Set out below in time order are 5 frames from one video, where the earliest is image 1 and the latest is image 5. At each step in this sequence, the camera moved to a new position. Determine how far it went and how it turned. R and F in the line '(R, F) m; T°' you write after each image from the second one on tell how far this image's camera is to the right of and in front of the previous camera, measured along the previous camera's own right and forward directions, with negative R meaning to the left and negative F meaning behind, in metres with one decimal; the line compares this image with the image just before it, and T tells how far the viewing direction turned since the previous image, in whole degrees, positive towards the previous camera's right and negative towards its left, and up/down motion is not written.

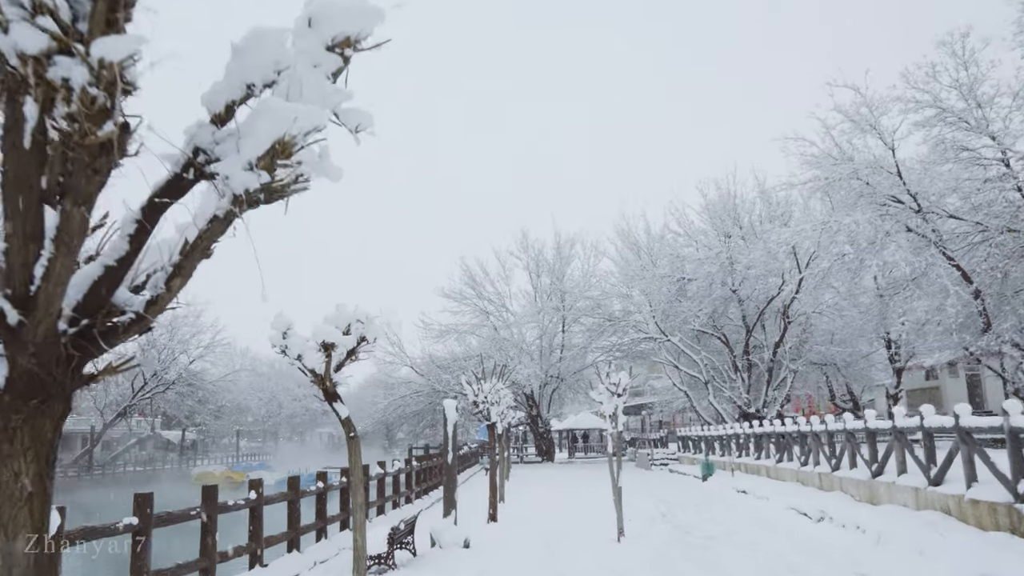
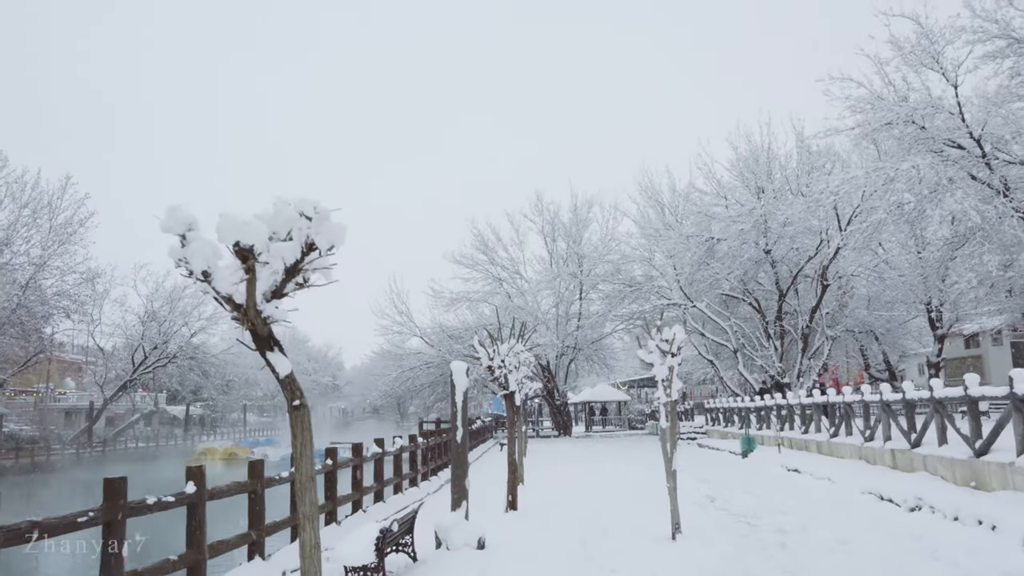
(-0.1, +1.7) m; -1°
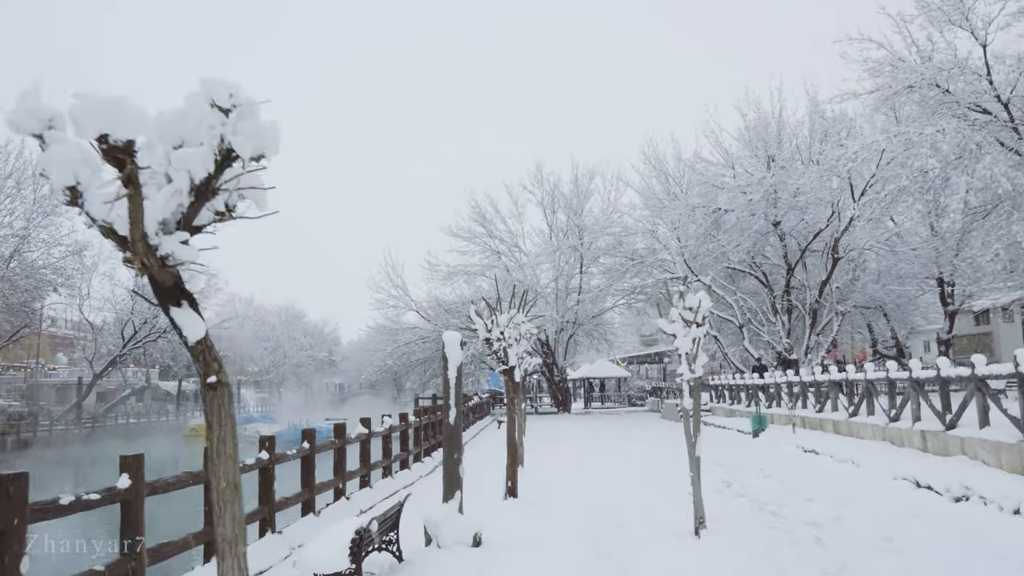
(0.0, +0.8) m; 0°
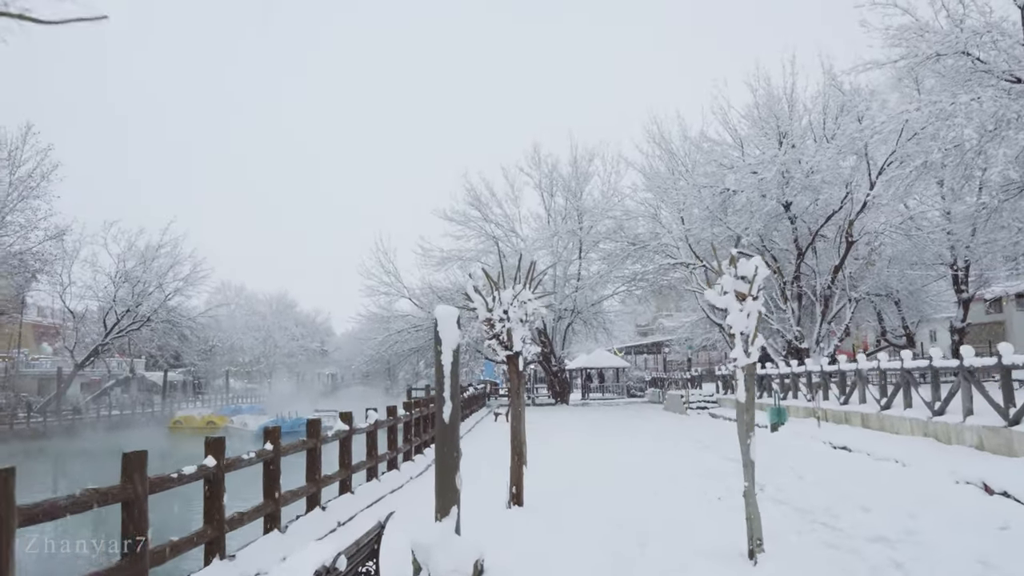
(-0.1, +1.1) m; +1°
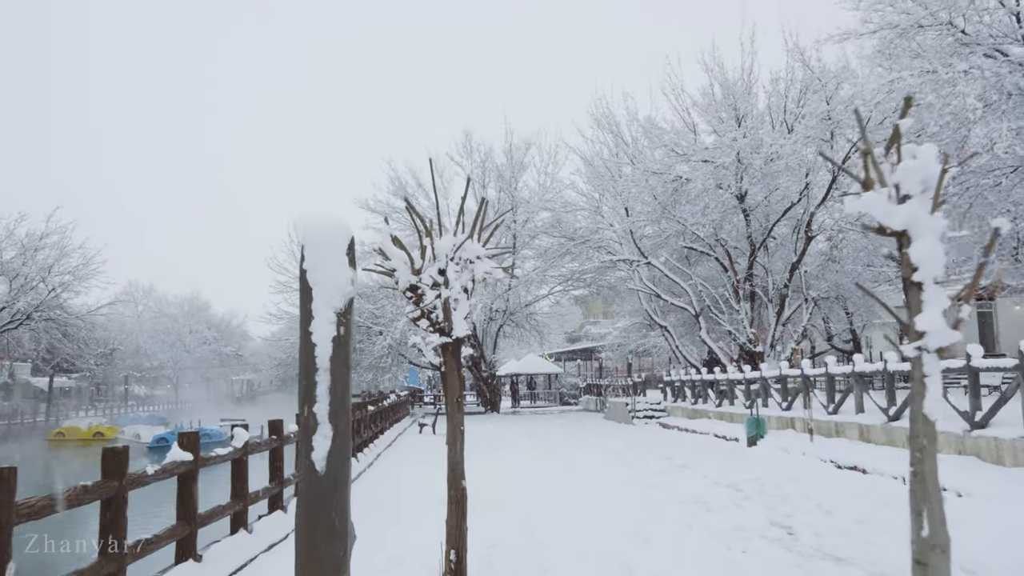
(-0.1, +2.3) m; +6°
